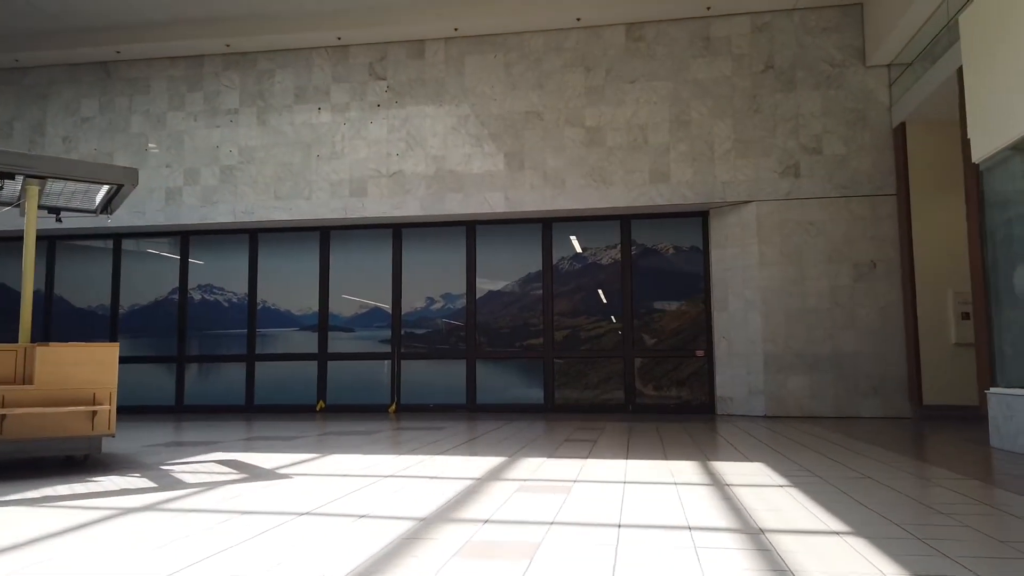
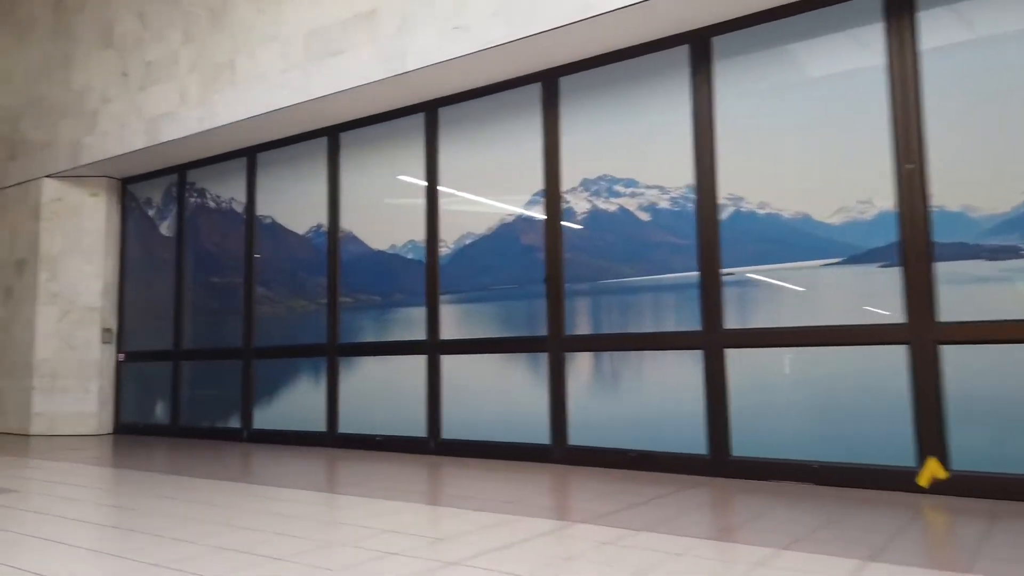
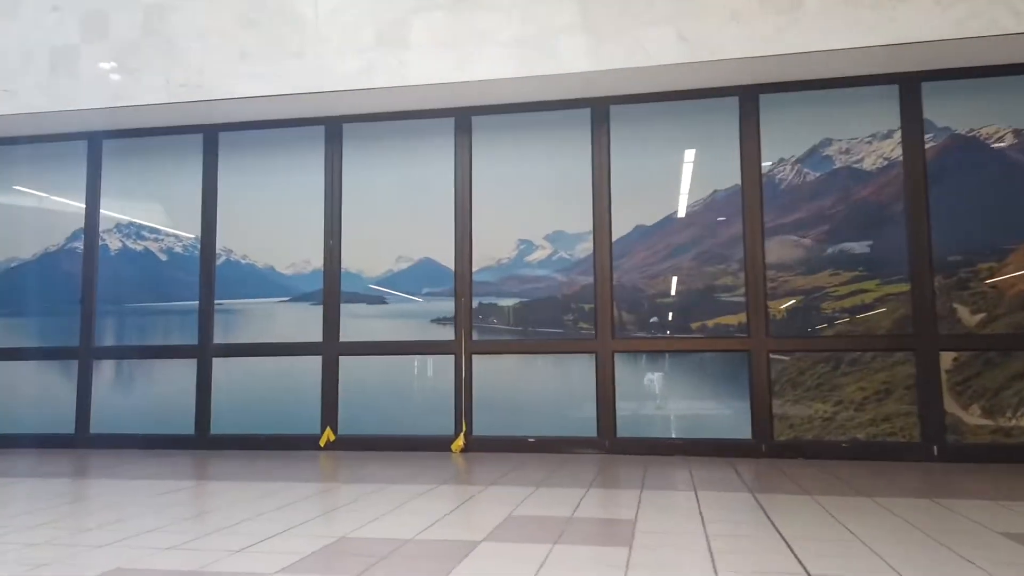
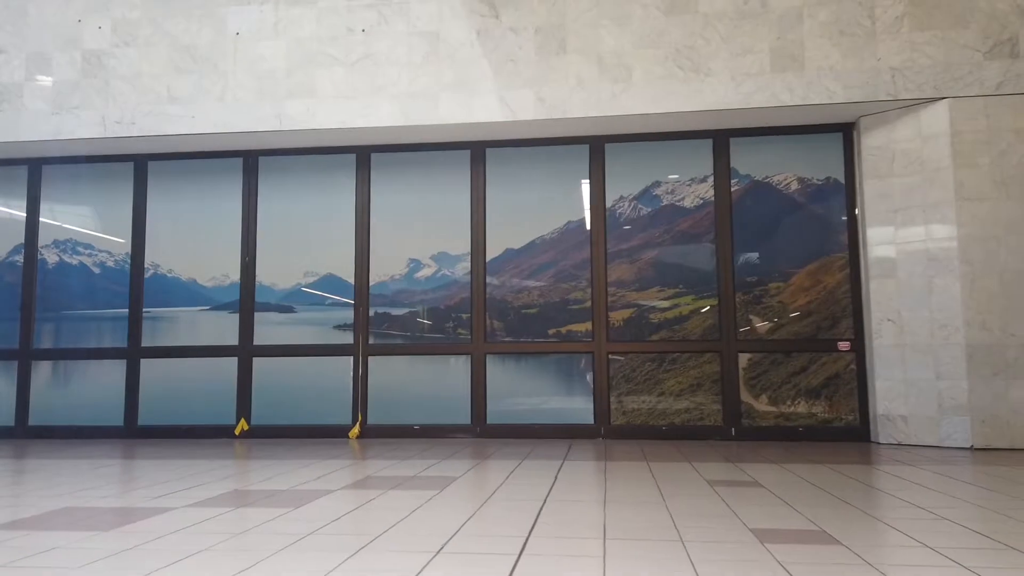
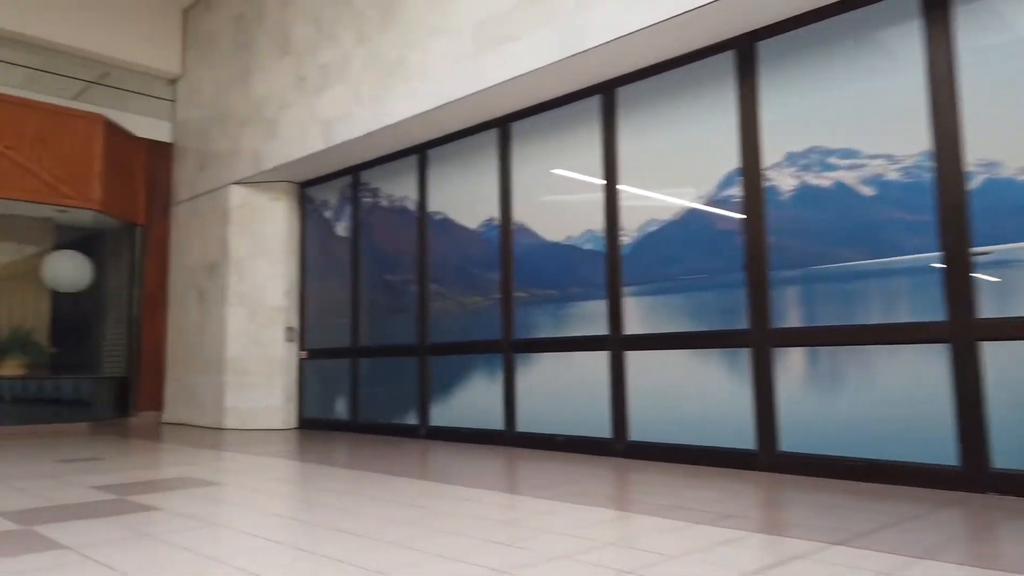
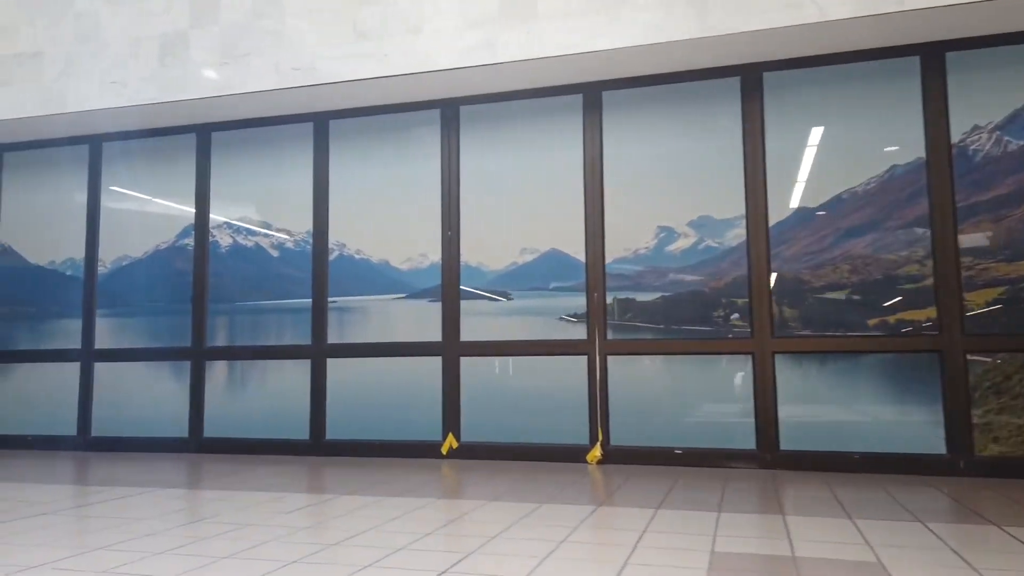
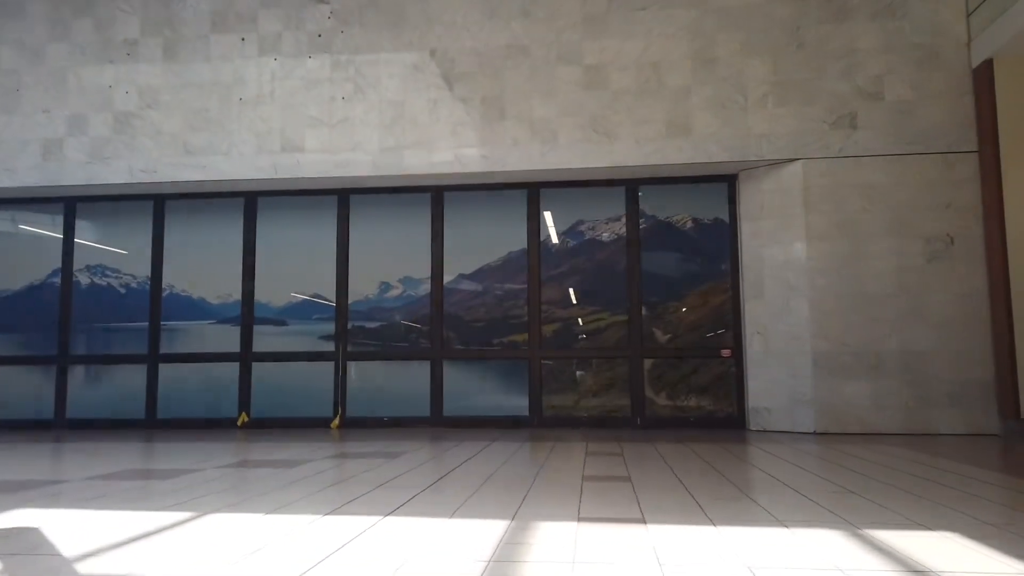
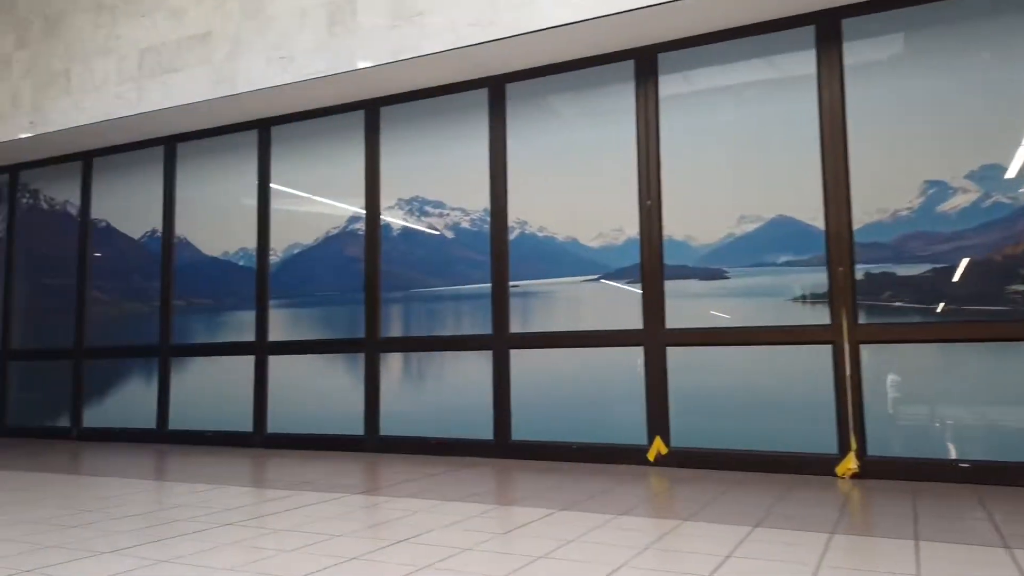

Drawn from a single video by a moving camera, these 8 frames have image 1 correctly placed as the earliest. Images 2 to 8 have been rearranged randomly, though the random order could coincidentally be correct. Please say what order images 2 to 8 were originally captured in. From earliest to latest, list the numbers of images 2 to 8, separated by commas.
7, 4, 3, 6, 8, 2, 5
